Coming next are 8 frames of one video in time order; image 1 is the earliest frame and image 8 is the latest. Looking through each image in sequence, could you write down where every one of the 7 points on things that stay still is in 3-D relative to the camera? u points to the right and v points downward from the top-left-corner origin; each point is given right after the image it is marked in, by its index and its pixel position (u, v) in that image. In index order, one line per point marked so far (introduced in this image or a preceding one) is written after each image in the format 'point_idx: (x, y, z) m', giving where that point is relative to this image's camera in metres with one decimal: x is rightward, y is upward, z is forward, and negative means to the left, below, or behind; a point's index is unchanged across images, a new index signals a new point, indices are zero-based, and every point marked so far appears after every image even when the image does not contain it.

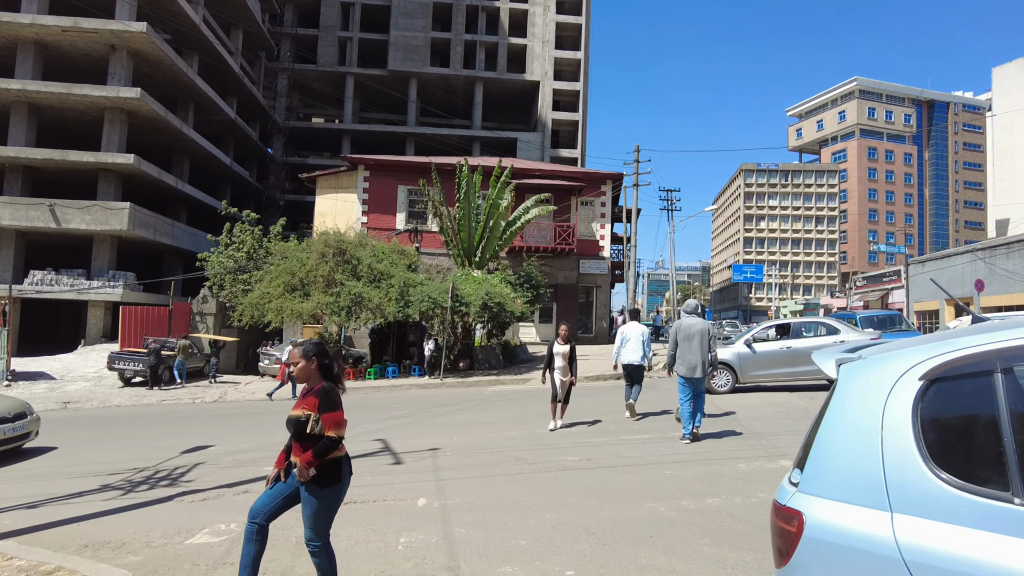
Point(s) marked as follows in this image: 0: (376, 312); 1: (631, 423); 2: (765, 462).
0: (-3.8, -0.7, +18.6) m
1: (+1.7, -1.9, +9.2) m
2: (+2.4, -1.7, +6.4) m
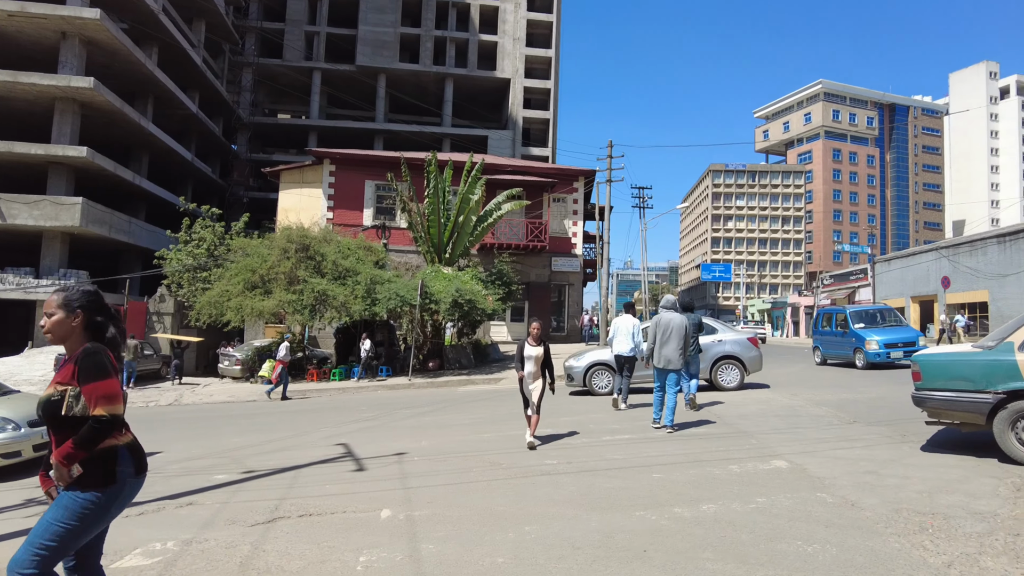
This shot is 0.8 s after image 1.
0: (-4.6, -0.6, +17.8) m
1: (+1.3, -1.8, +8.7) m
2: (+2.2, -1.6, +6.0) m
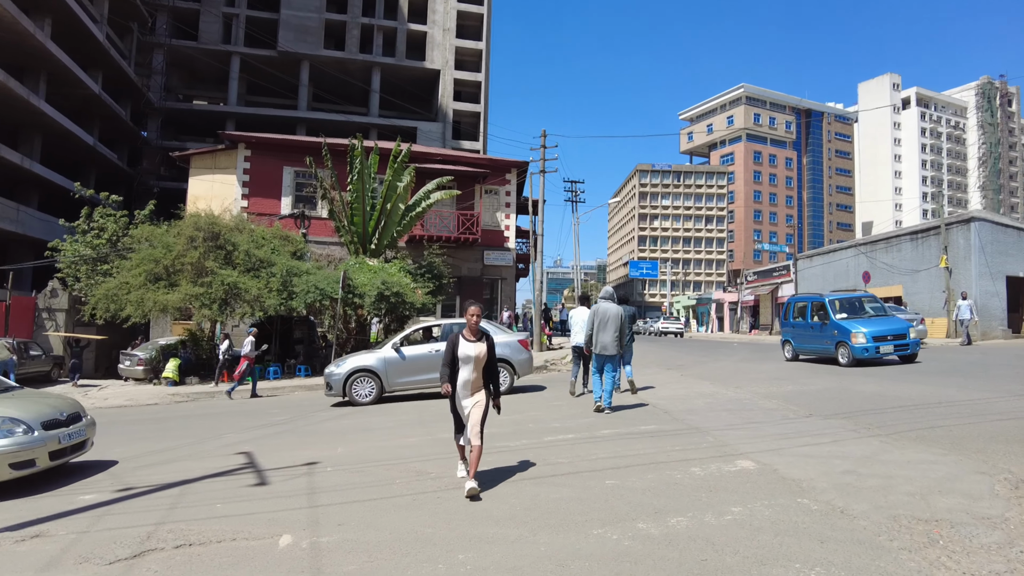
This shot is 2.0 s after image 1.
0: (-6.3, -0.4, +16.4) m
1: (+0.5, -1.6, +7.9) m
2: (+1.7, -1.4, +5.3) m
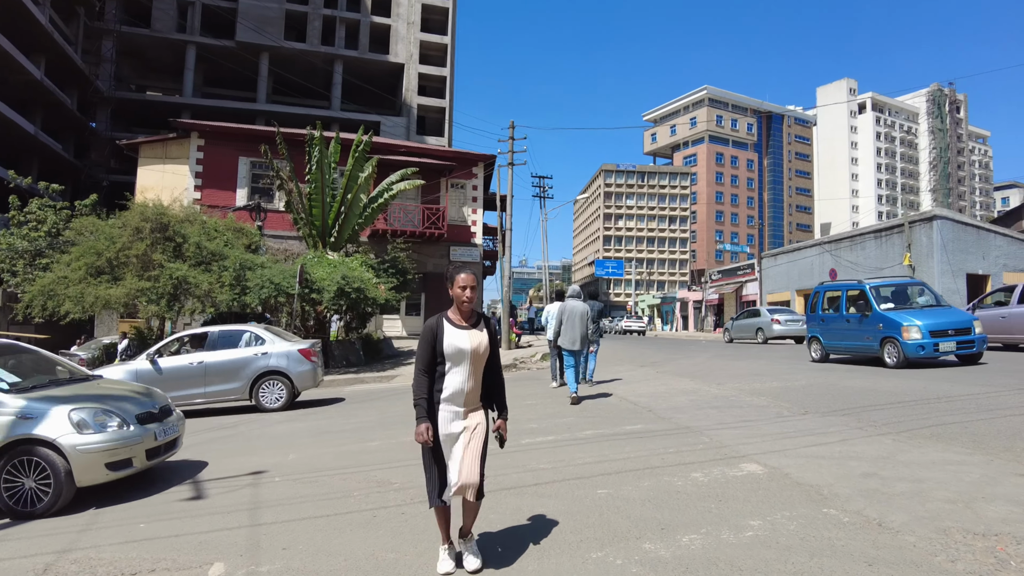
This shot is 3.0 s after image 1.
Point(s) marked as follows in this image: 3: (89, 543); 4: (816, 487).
0: (-7.0, -0.3, +15.4) m
1: (+0.2, -1.5, +7.3) m
2: (+1.5, -1.3, +4.7) m
3: (-2.6, -1.6, +4.1) m
4: (+1.9, -1.2, +4.1) m
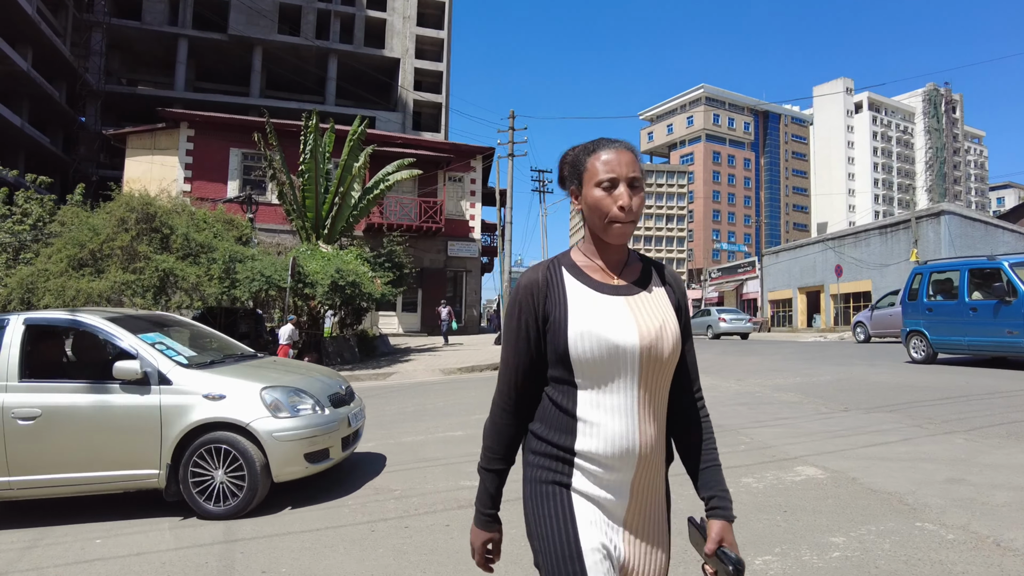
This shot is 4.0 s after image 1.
0: (-7.0, -0.1, +14.7) m
1: (+0.3, -1.3, +6.6) m
2: (+1.6, -1.1, +4.1) m
3: (-2.5, -1.4, +3.4) m
4: (+2.0, -1.1, +3.5) m
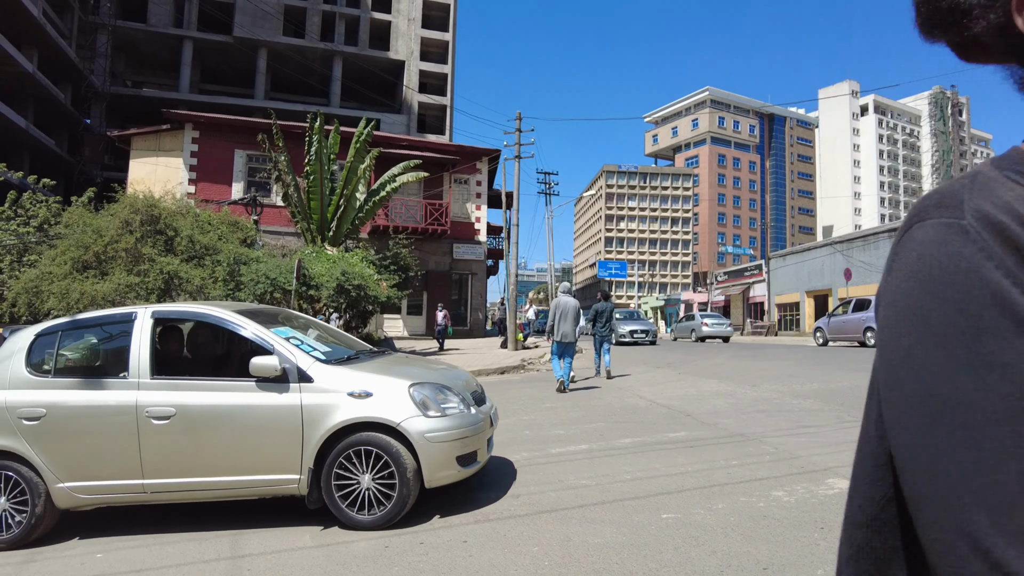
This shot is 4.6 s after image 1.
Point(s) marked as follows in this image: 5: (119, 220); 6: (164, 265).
0: (-6.8, -0.2, +14.5) m
1: (+0.4, -1.3, +6.4) m
2: (+1.7, -1.1, +3.9) m
3: (-2.4, -1.4, +3.2) m
4: (+2.1, -1.1, +3.3) m
5: (-8.8, +1.5, +14.9) m
6: (-7.5, +0.5, +14.3) m
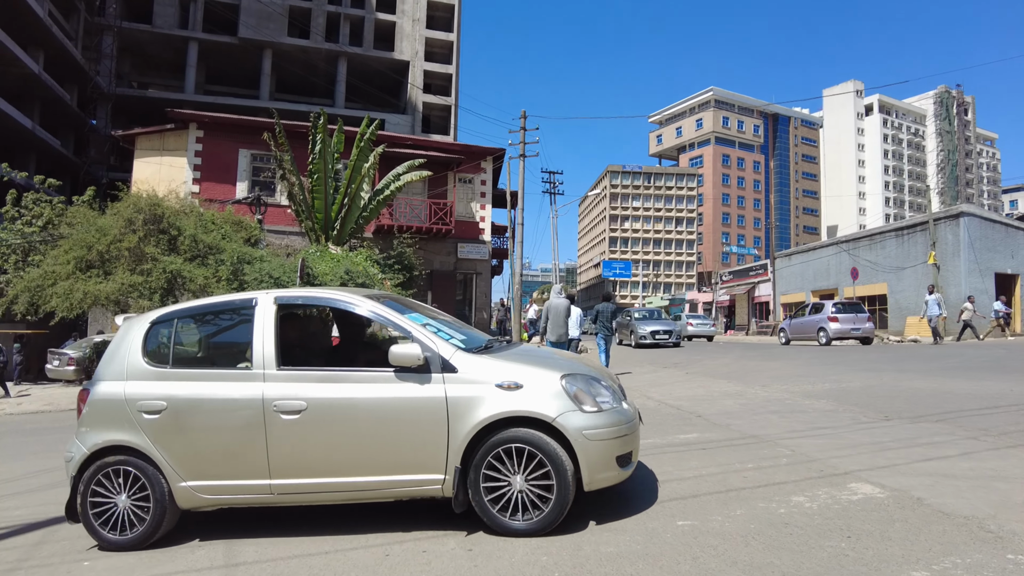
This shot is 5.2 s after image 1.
0: (-6.7, -0.2, +14.4) m
1: (+0.5, -1.3, +6.3) m
2: (+1.8, -1.1, +3.7) m
3: (-2.3, -1.4, +3.1) m
4: (+2.1, -1.1, +3.1) m
5: (-8.7, +1.6, +14.8) m
6: (-7.4, +0.5, +14.2) m
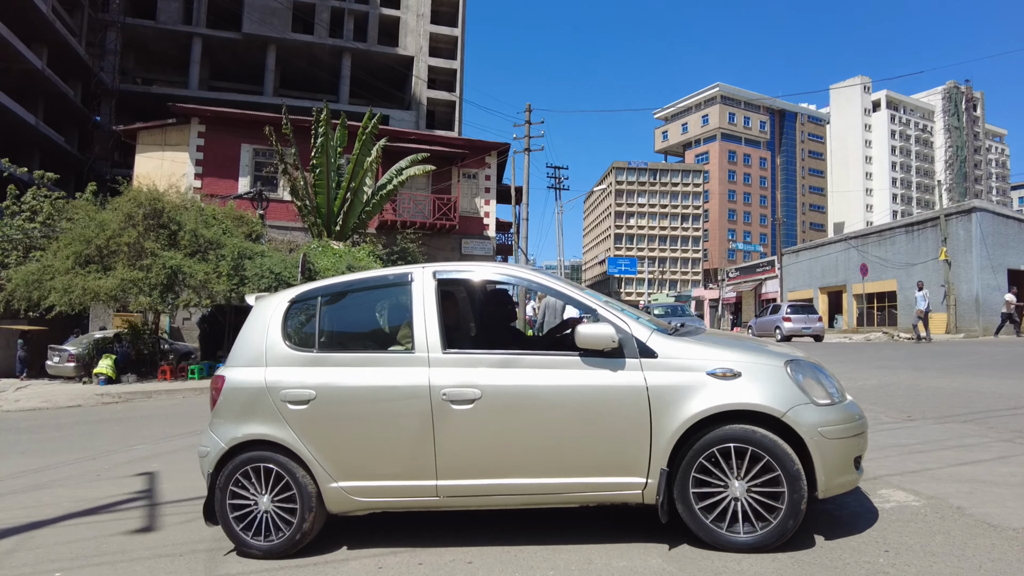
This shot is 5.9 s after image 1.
0: (-6.6, -0.1, +14.2) m
1: (+0.5, -1.3, +6.0) m
2: (+1.8, -1.1, +3.4) m
3: (-2.3, -1.4, +2.9) m
4: (+2.2, -1.0, +2.8) m
5: (-8.5, +1.7, +14.6) m
6: (-7.3, +0.6, +14.0) m
